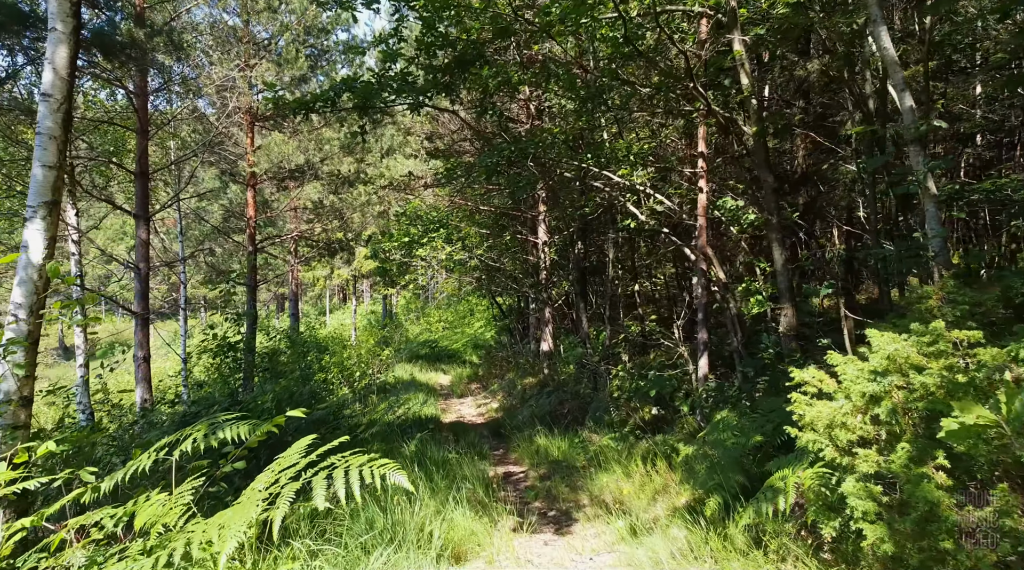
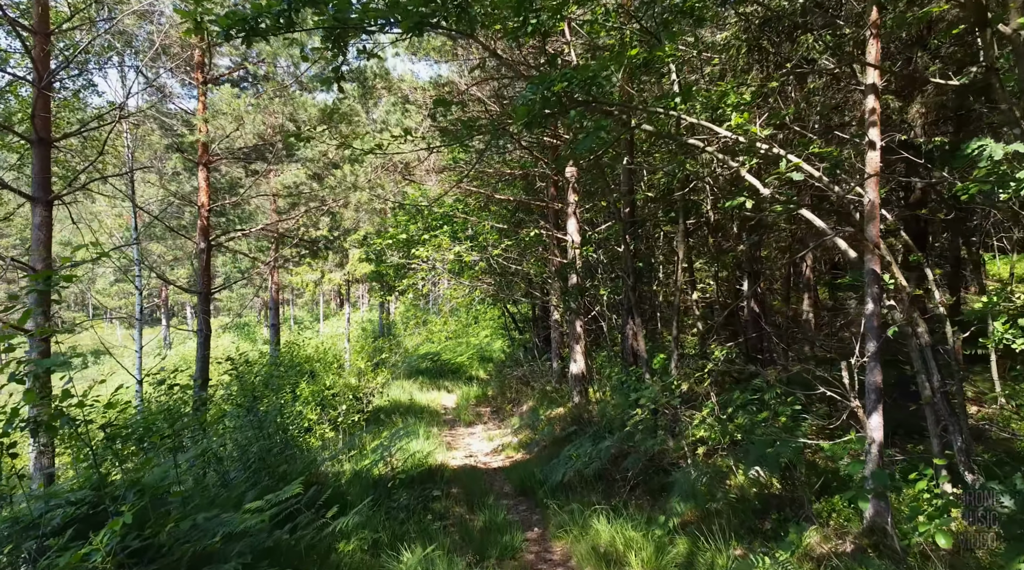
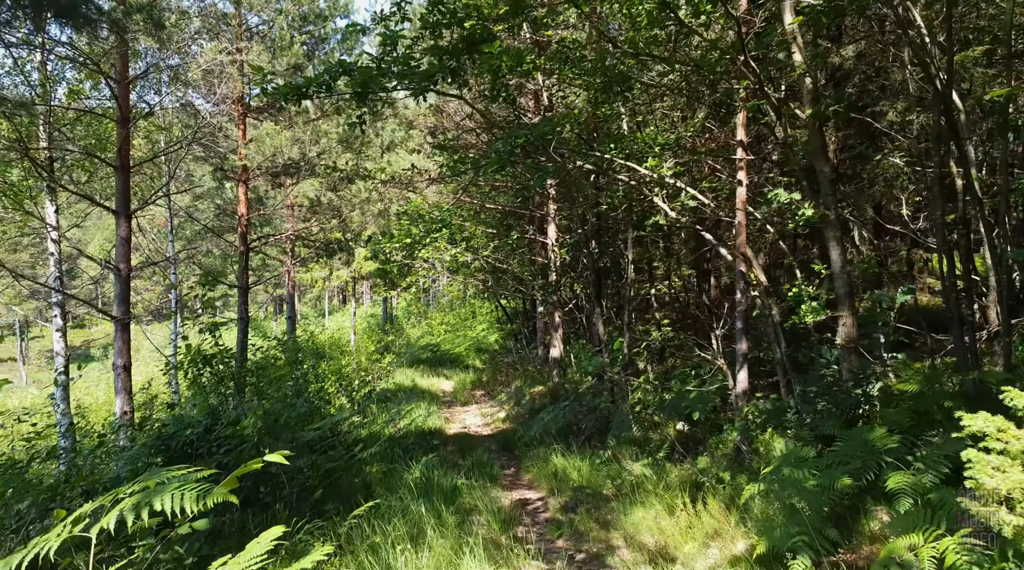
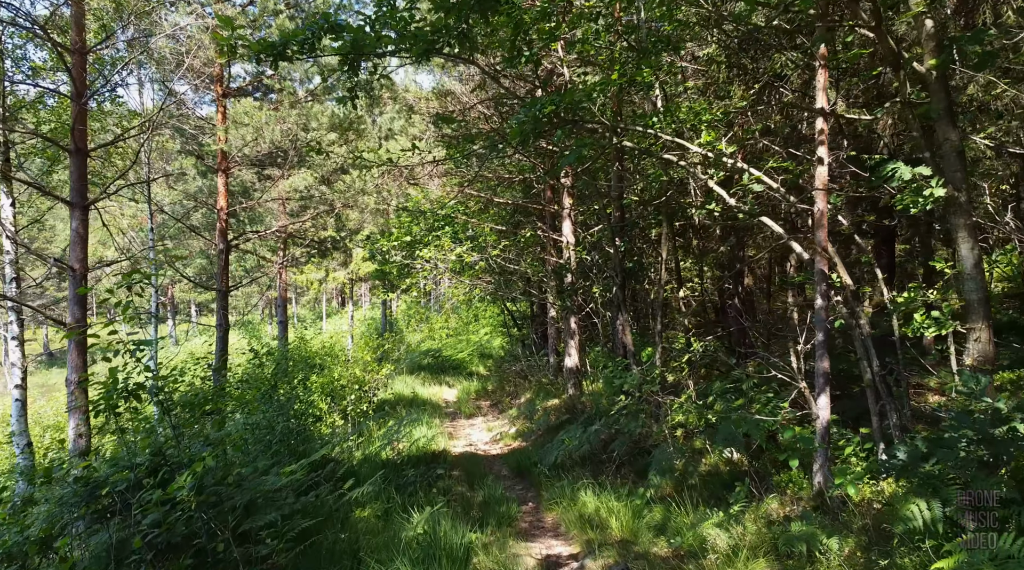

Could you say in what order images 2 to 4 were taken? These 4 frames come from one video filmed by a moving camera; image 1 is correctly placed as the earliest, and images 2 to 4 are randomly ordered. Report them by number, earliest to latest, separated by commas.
3, 4, 2
